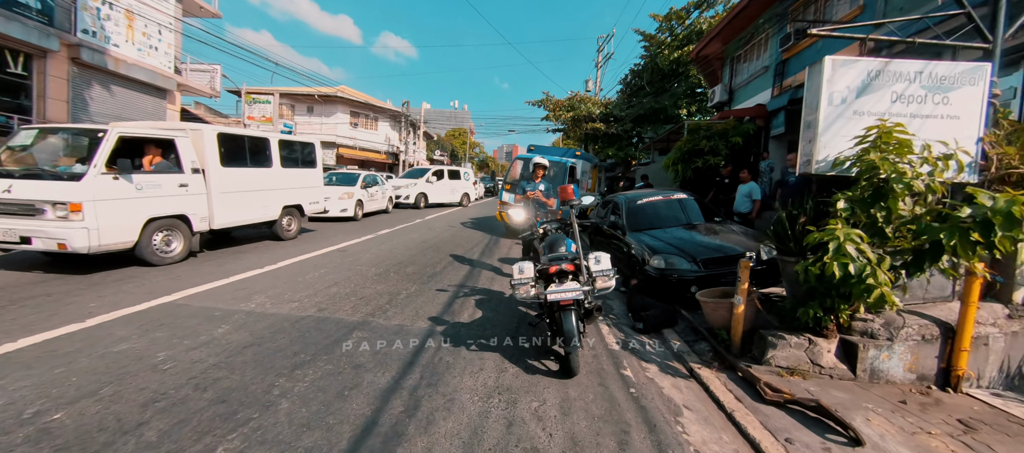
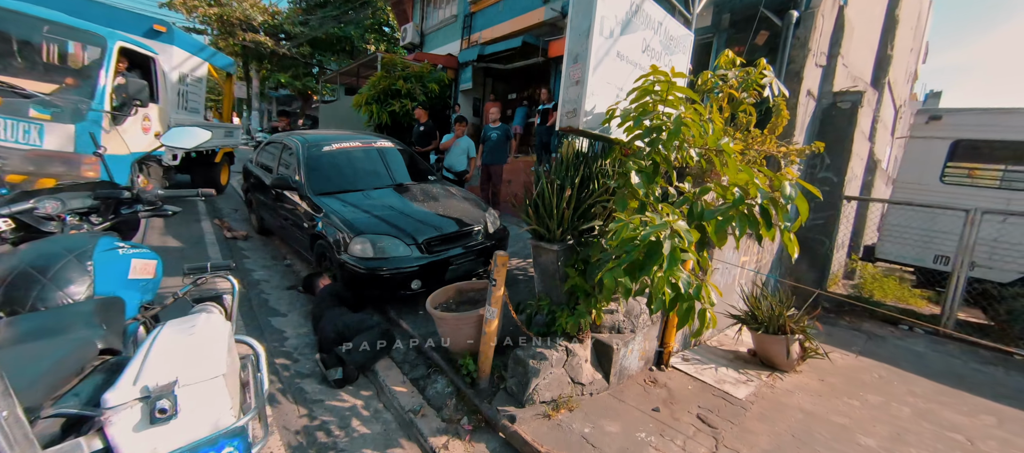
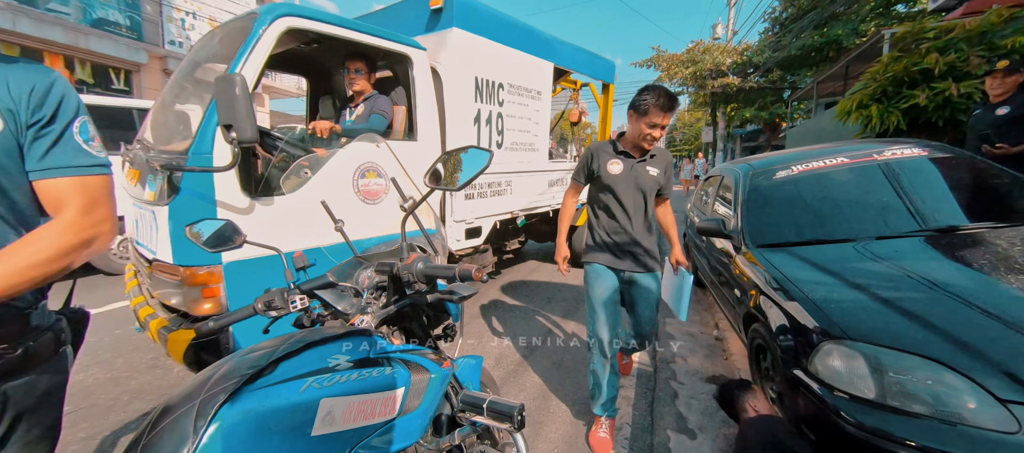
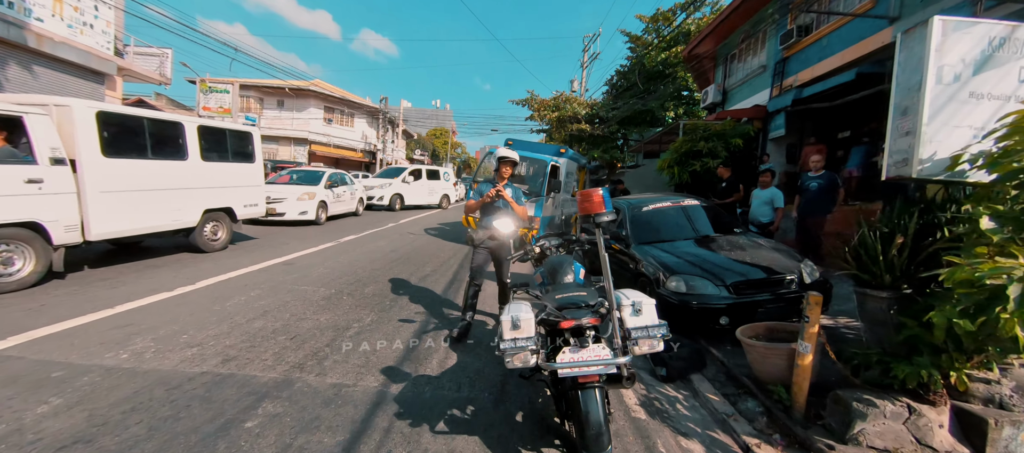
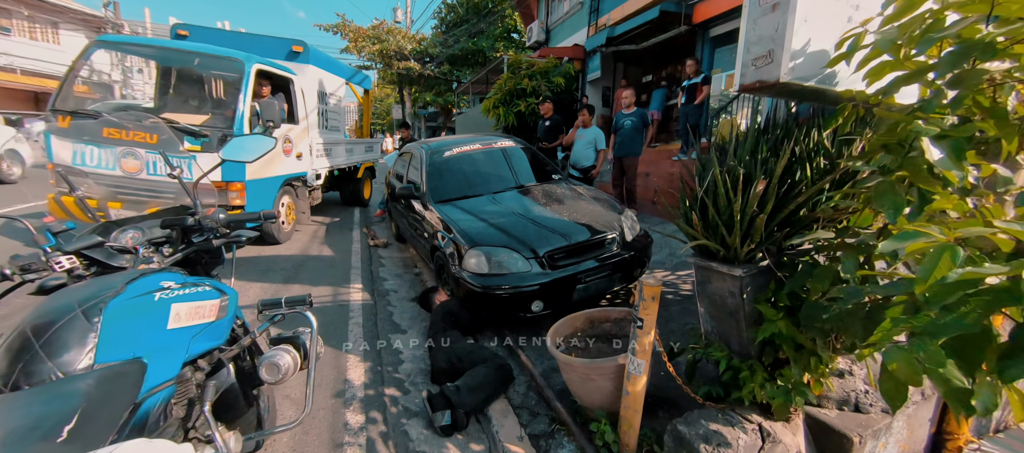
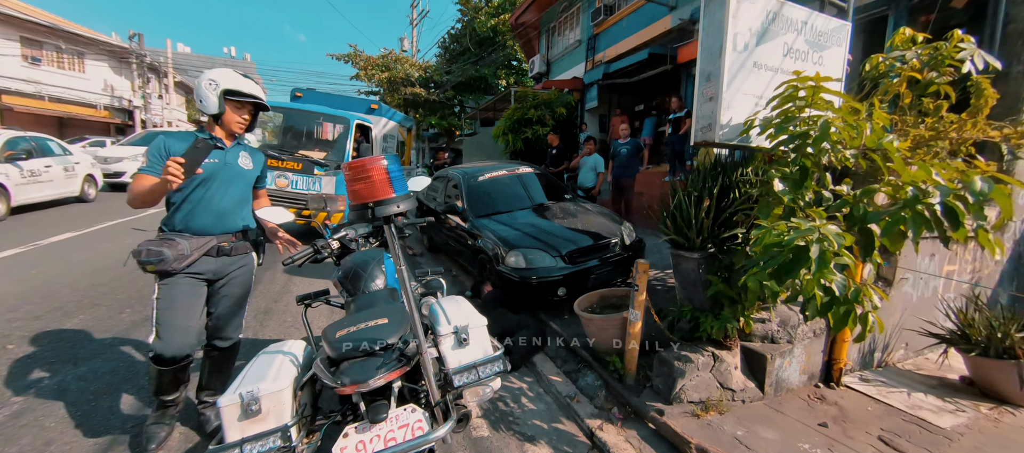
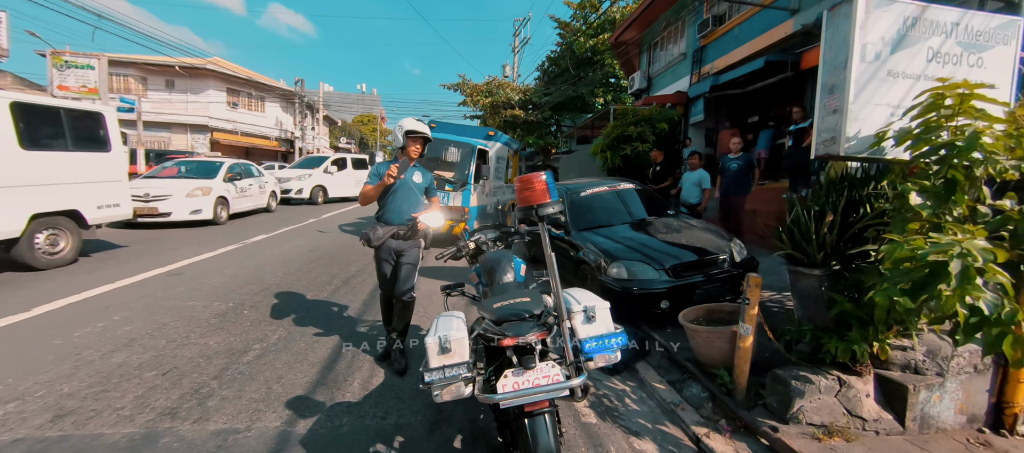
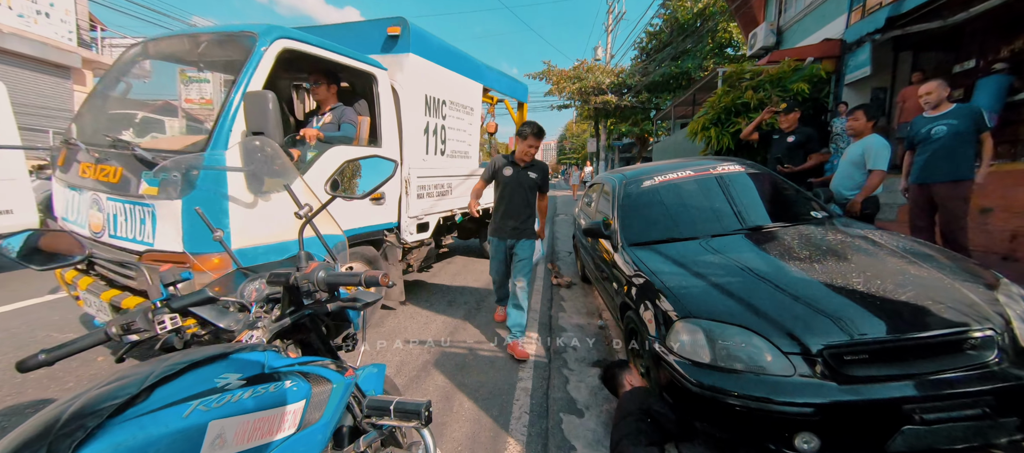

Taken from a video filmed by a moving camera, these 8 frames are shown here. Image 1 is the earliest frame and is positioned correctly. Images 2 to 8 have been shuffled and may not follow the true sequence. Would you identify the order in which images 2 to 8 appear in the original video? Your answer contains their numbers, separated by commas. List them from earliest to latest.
4, 7, 6, 2, 5, 8, 3
